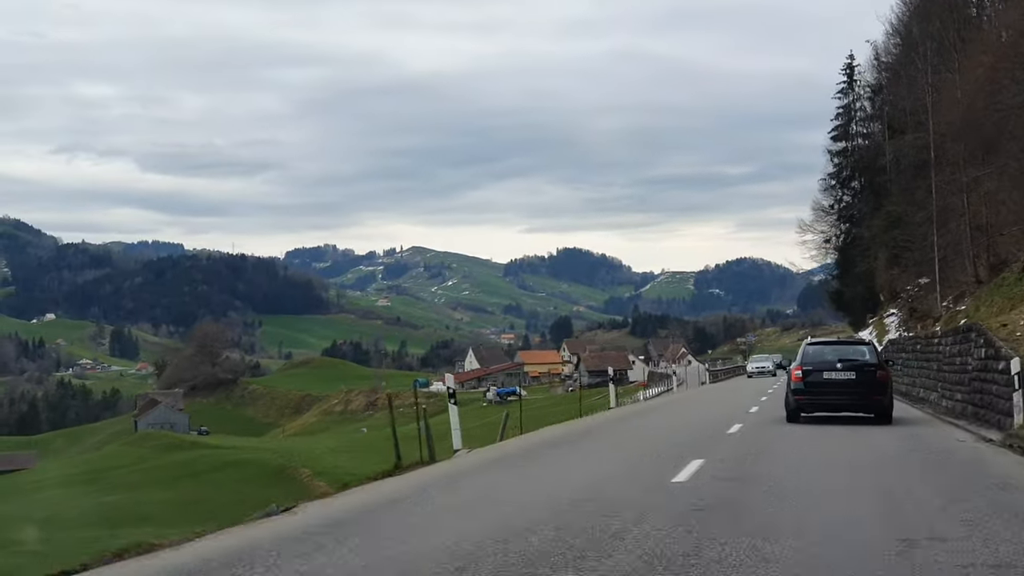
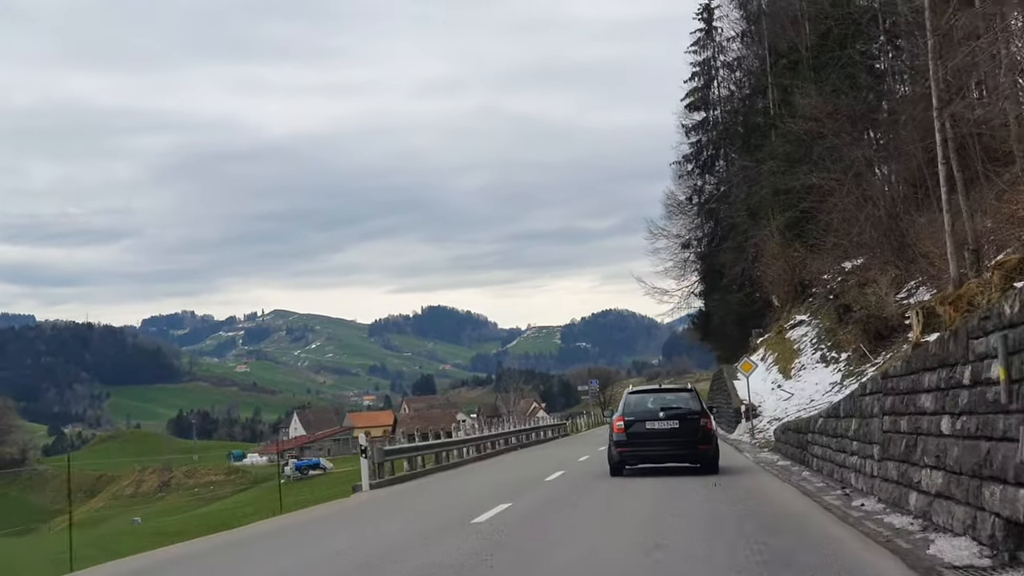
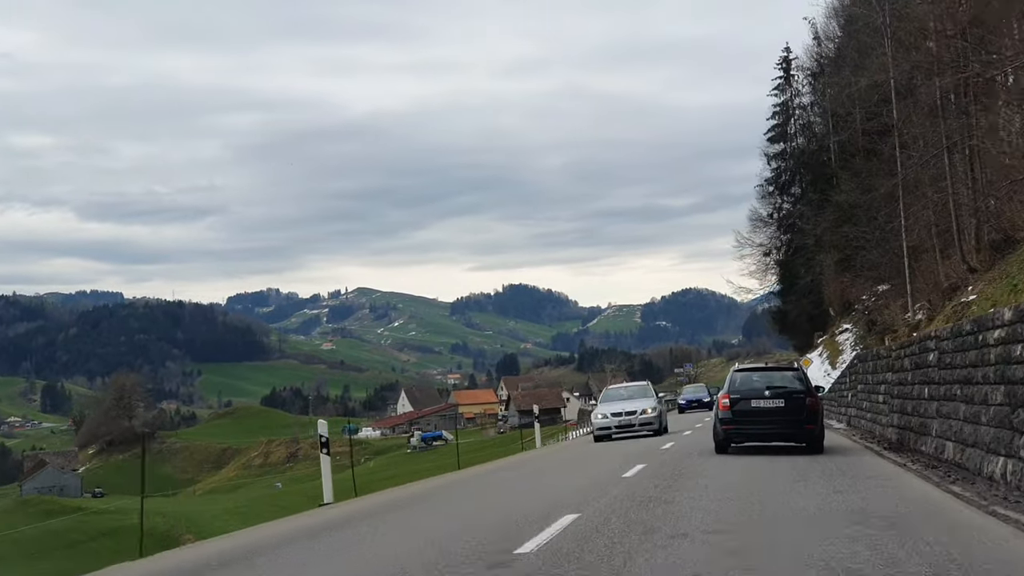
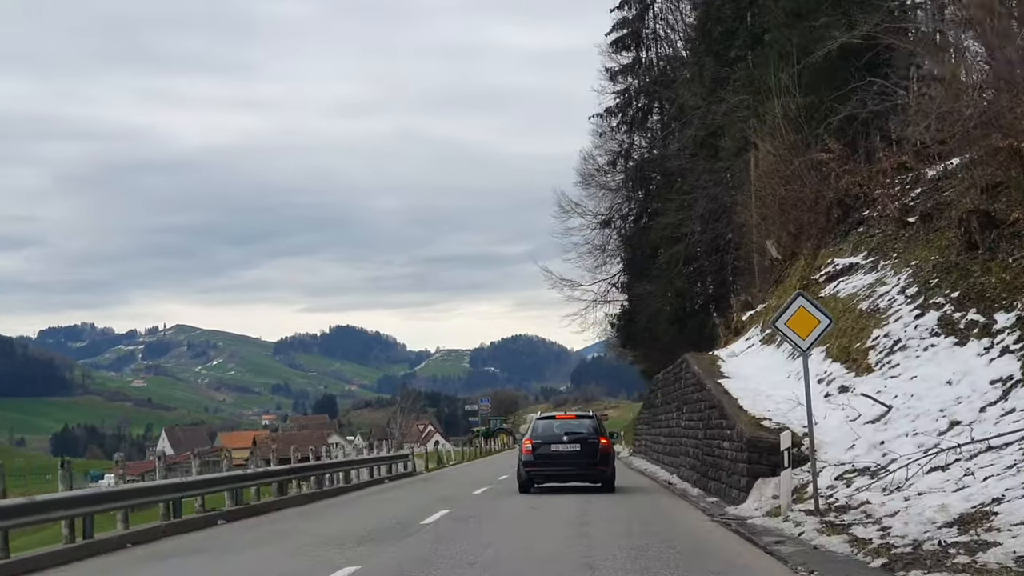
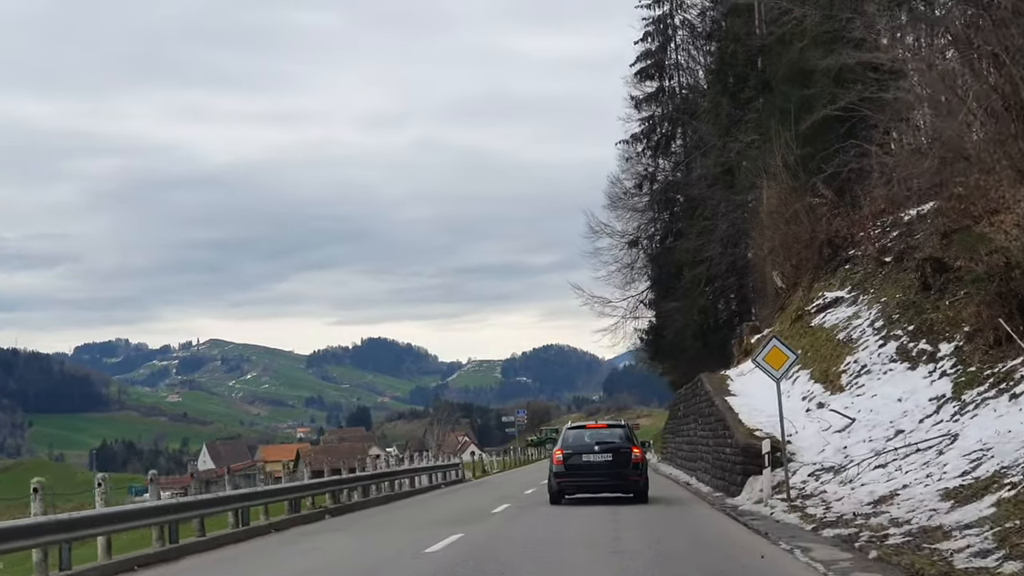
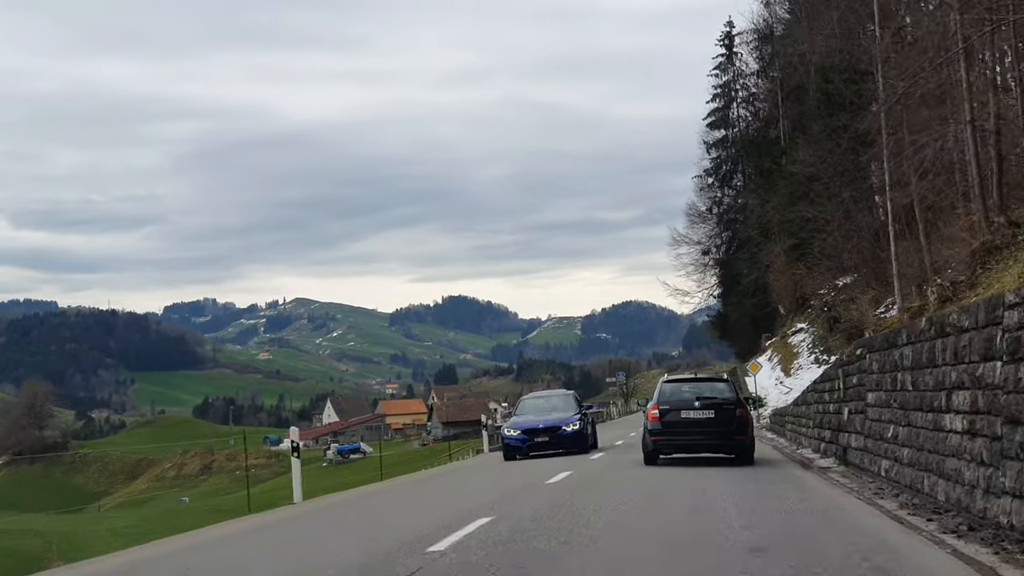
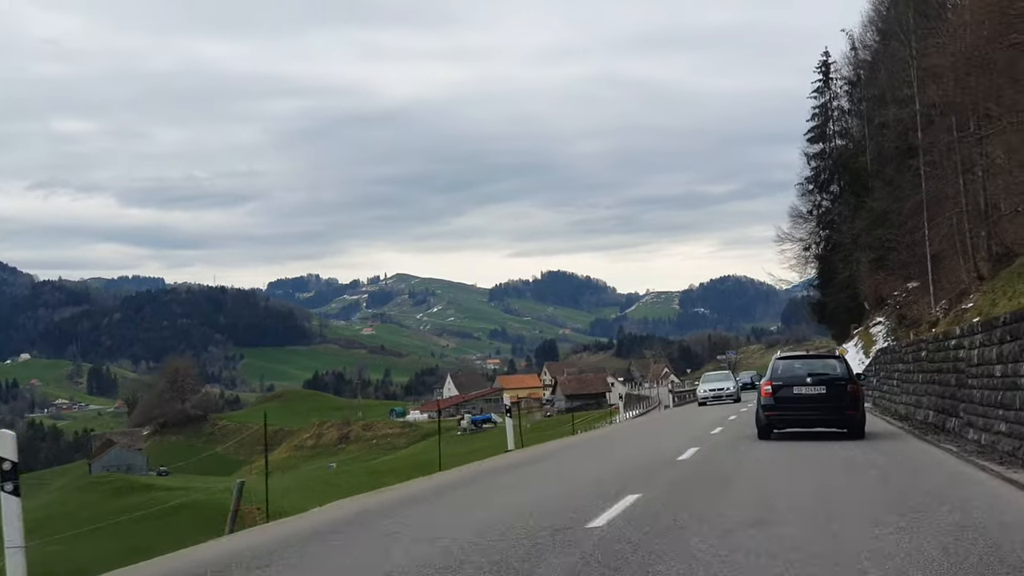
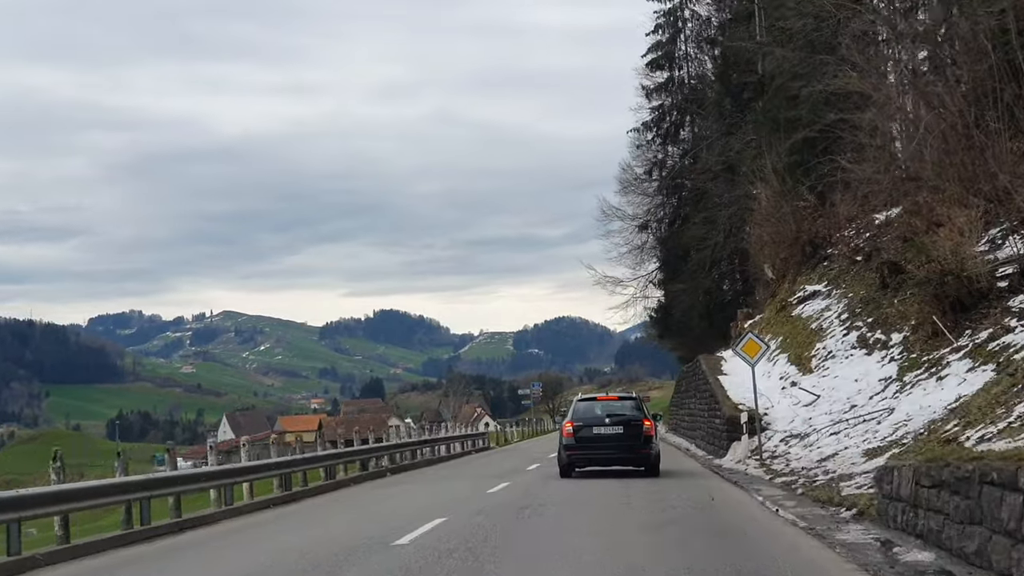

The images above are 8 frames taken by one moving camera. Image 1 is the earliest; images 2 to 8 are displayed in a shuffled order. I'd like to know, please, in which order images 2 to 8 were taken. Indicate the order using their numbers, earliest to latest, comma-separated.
7, 3, 6, 2, 8, 5, 4
